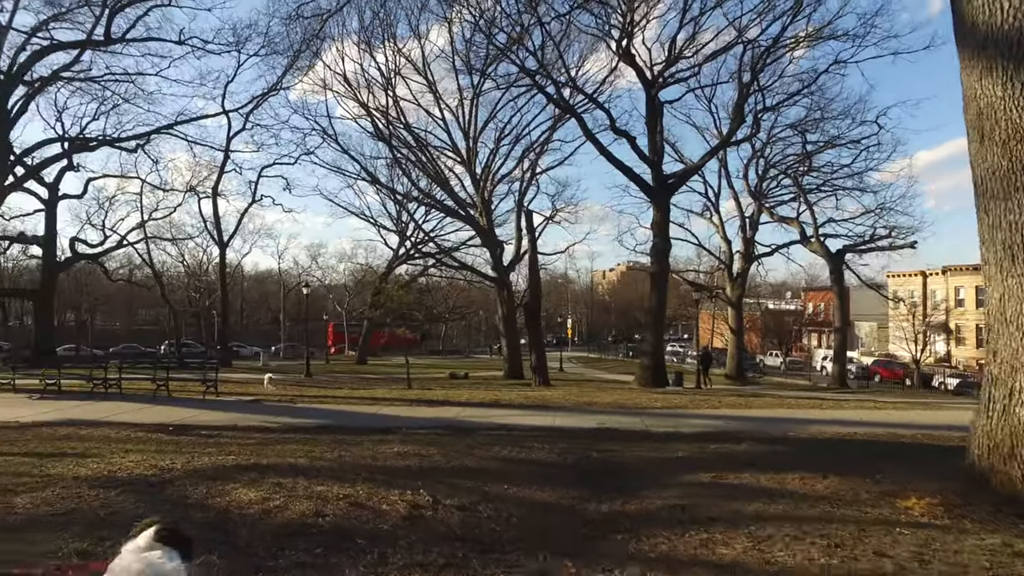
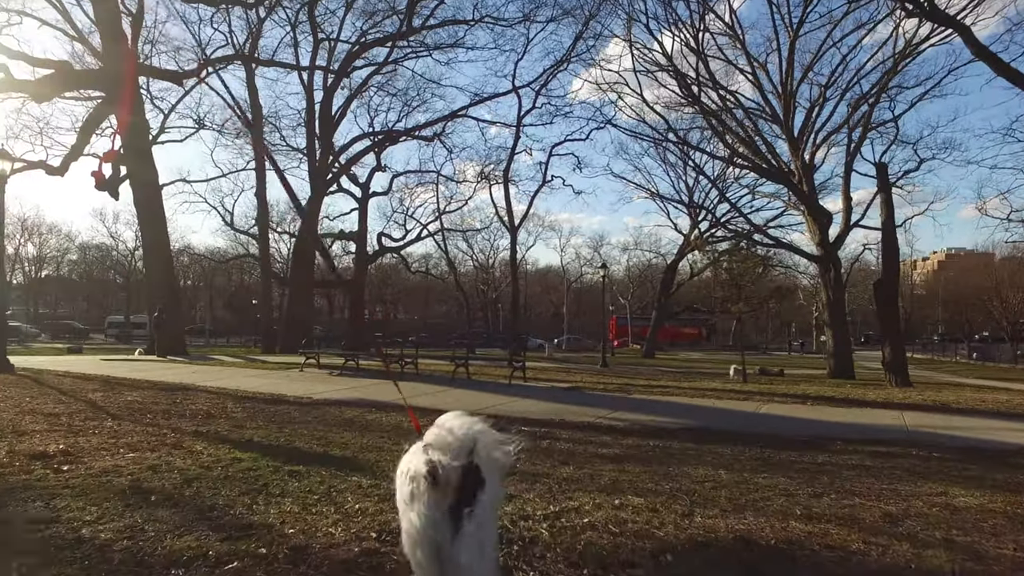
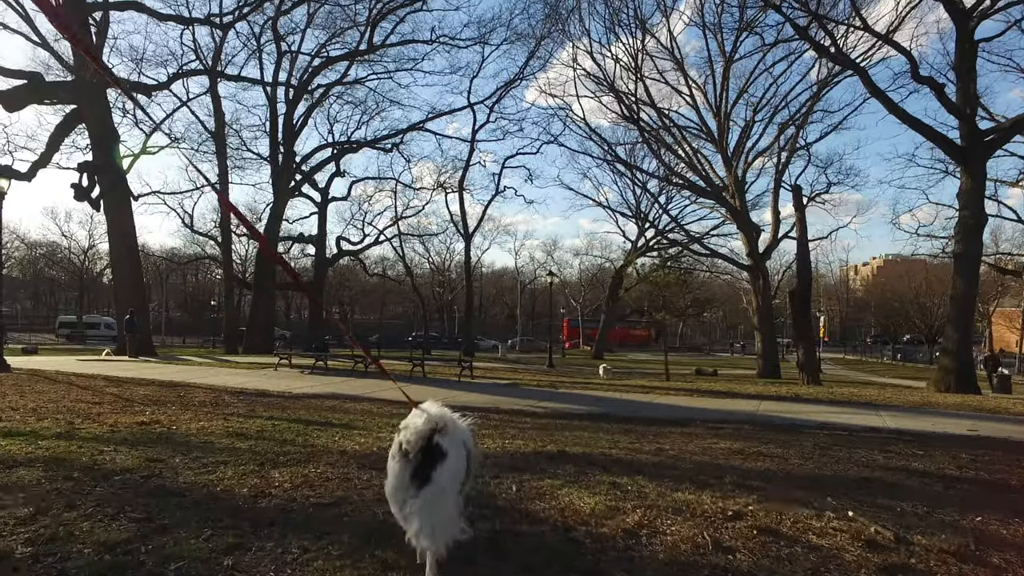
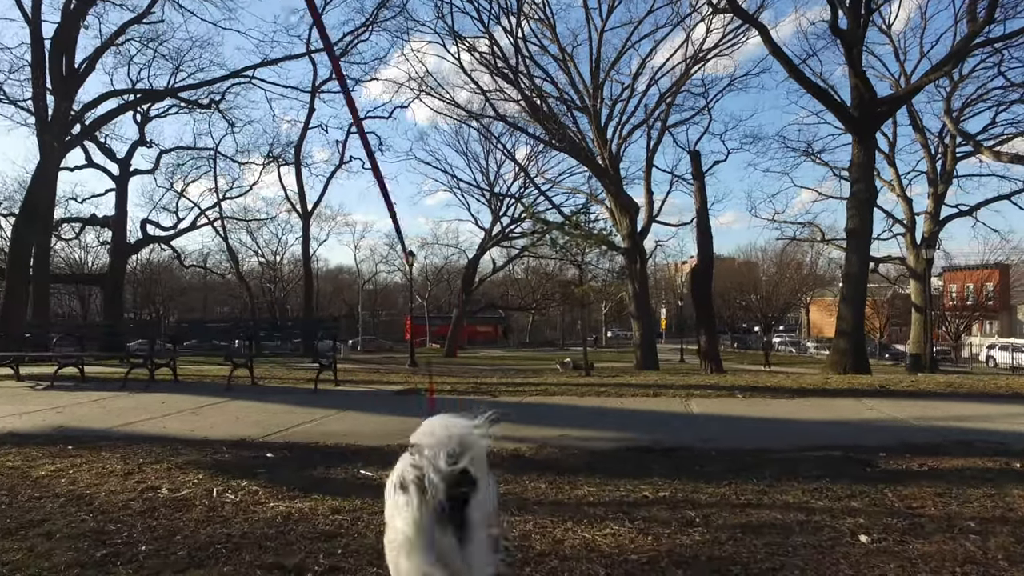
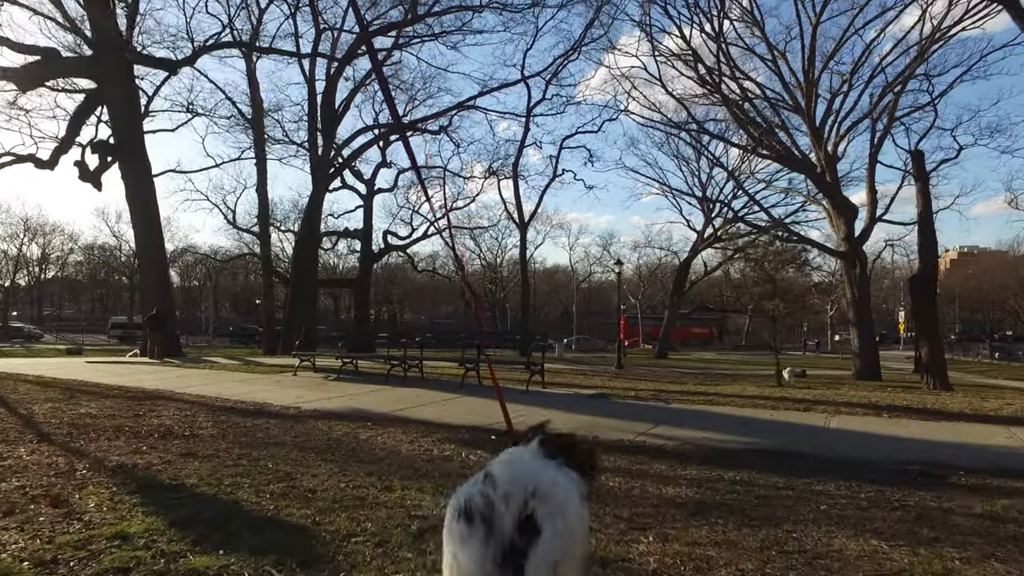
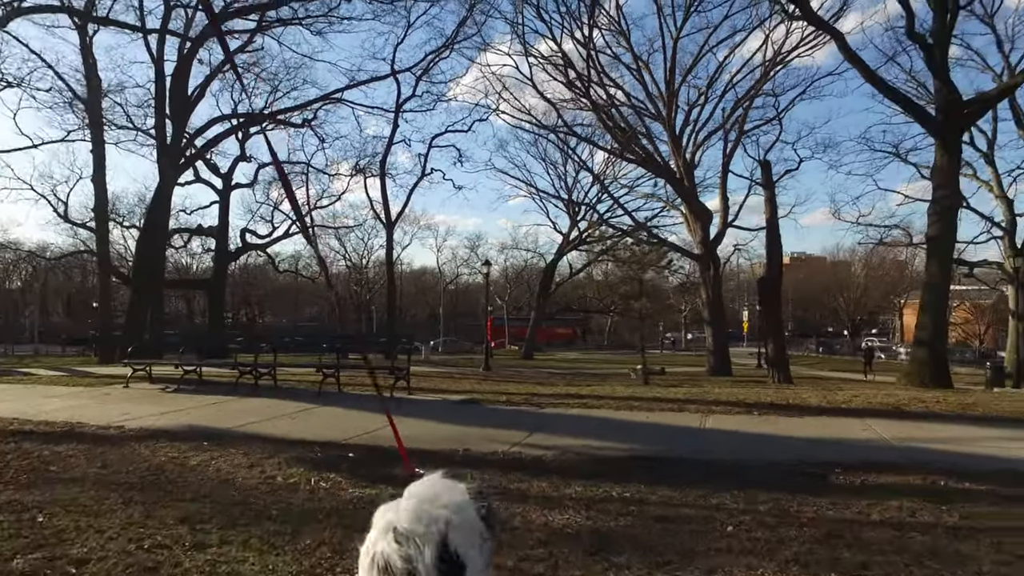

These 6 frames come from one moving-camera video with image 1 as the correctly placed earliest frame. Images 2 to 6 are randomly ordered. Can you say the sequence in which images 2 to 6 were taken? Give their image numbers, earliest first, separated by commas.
3, 2, 5, 6, 4
